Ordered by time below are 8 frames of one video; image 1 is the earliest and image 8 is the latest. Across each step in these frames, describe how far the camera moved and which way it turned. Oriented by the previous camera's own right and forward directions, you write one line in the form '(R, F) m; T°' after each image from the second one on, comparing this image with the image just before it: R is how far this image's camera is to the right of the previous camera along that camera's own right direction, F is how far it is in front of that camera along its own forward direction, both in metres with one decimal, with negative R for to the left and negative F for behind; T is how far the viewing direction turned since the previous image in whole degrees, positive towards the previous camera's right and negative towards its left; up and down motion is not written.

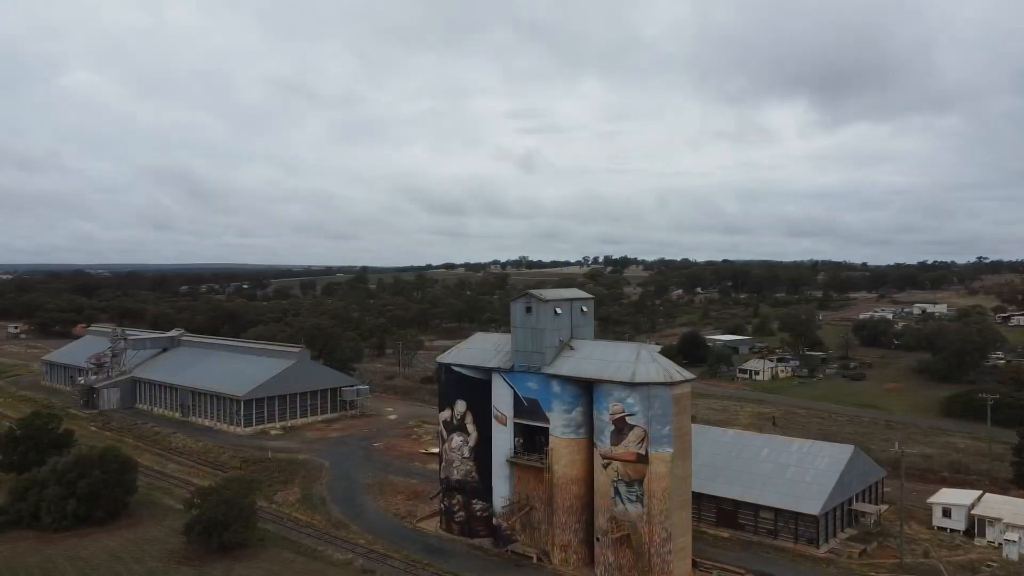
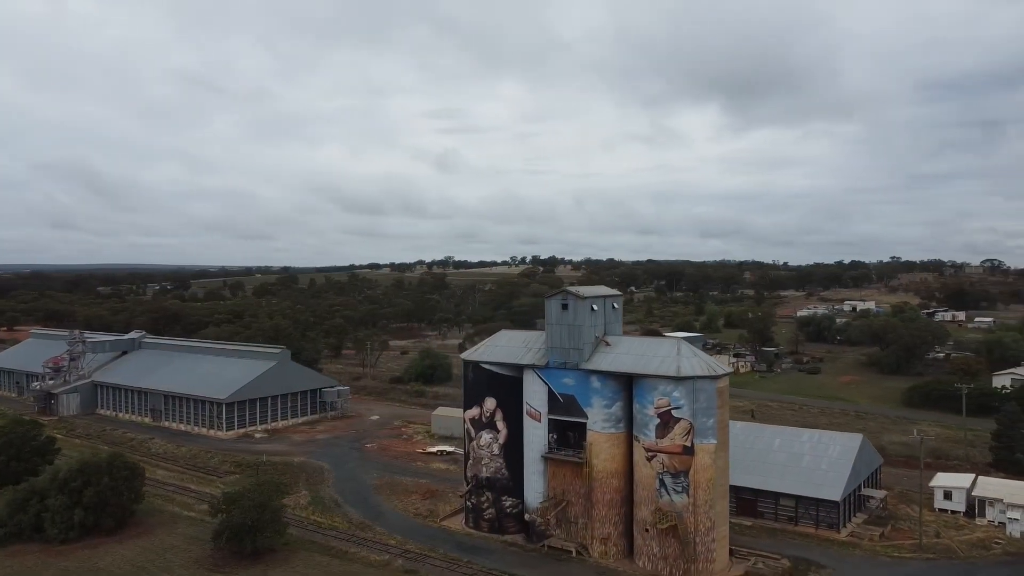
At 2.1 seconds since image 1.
(-4.3, 0.0) m; +6°
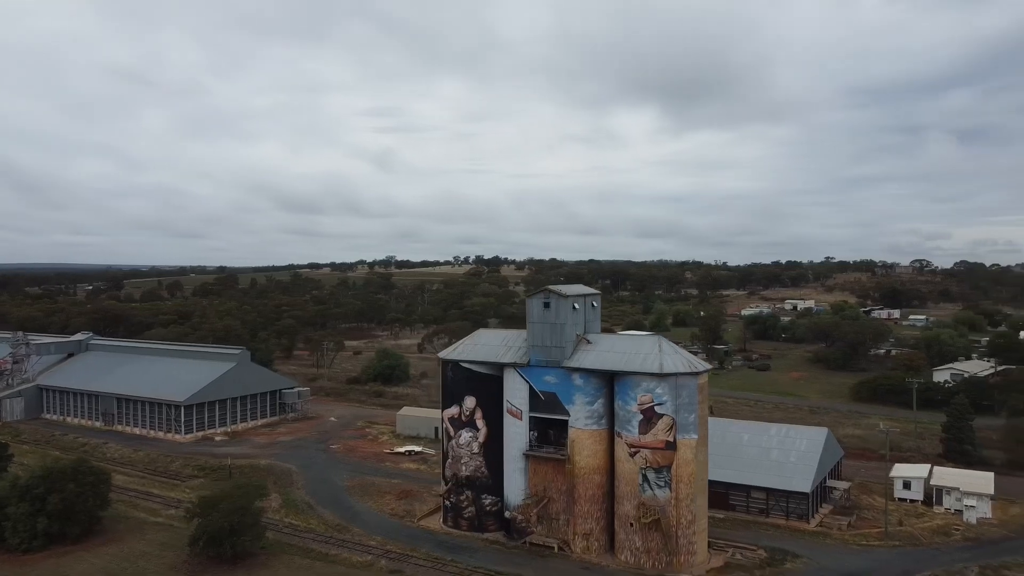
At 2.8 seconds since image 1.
(-1.5, -0.1) m; +4°
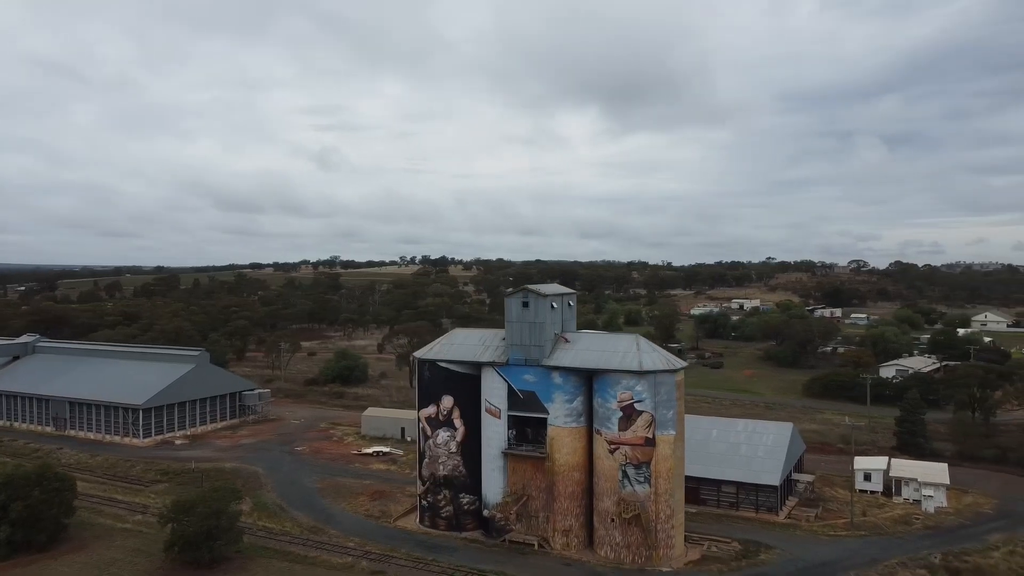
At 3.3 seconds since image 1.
(-1.3, -0.1) m; +4°
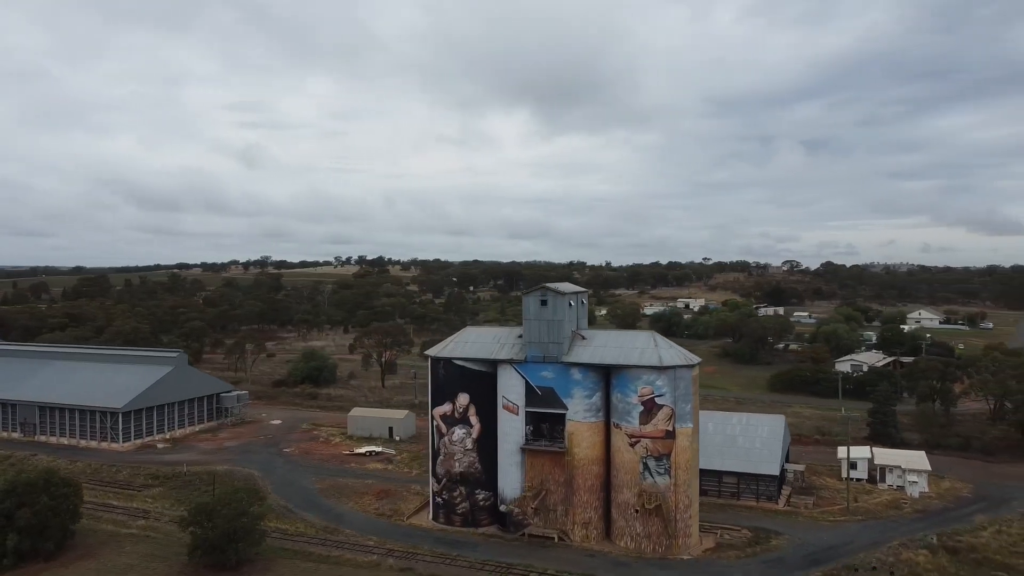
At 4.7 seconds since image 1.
(-3.4, -0.3) m; +5°
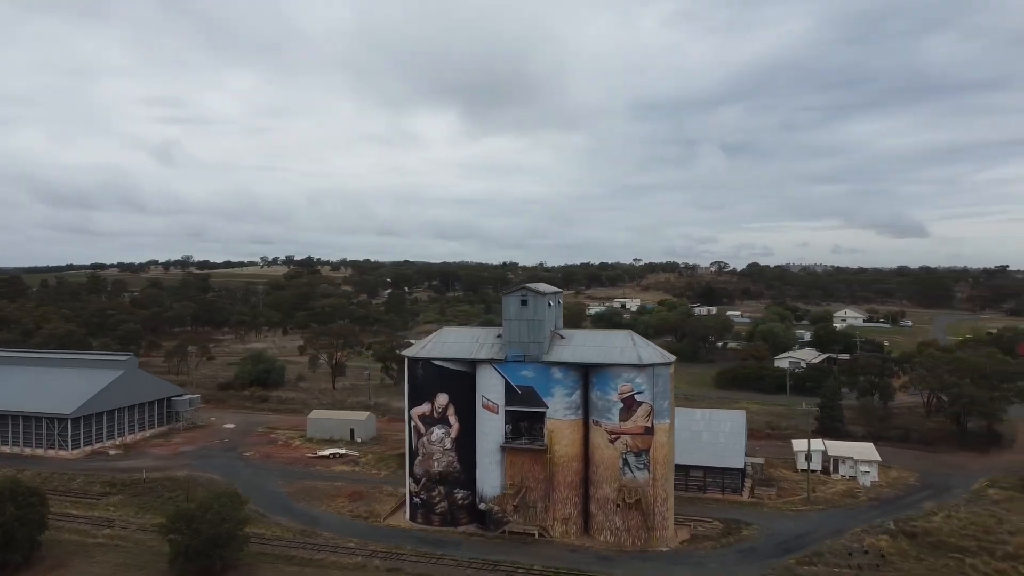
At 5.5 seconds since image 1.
(-2.1, -0.3) m; +5°
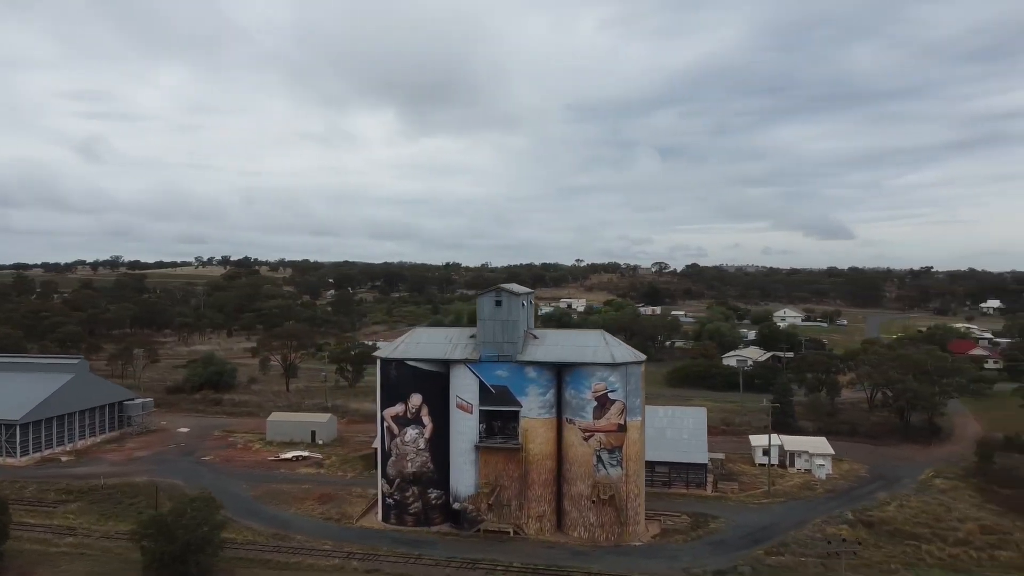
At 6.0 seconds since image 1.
(-1.4, -0.3) m; +4°
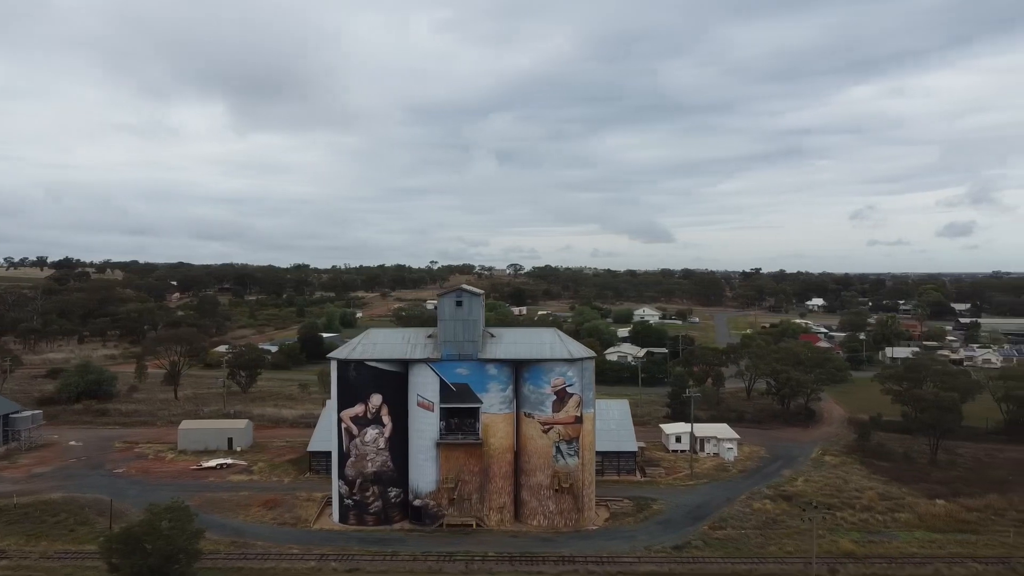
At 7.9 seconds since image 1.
(-4.9, -0.7) m; +12°
